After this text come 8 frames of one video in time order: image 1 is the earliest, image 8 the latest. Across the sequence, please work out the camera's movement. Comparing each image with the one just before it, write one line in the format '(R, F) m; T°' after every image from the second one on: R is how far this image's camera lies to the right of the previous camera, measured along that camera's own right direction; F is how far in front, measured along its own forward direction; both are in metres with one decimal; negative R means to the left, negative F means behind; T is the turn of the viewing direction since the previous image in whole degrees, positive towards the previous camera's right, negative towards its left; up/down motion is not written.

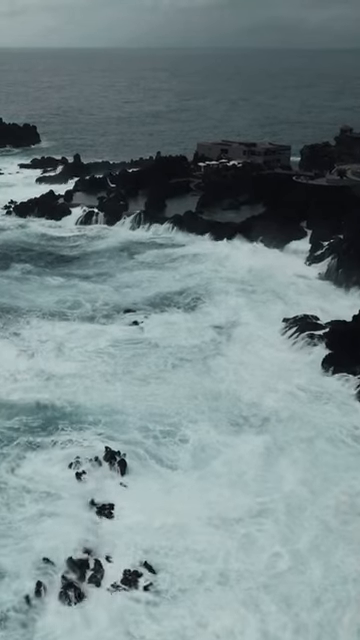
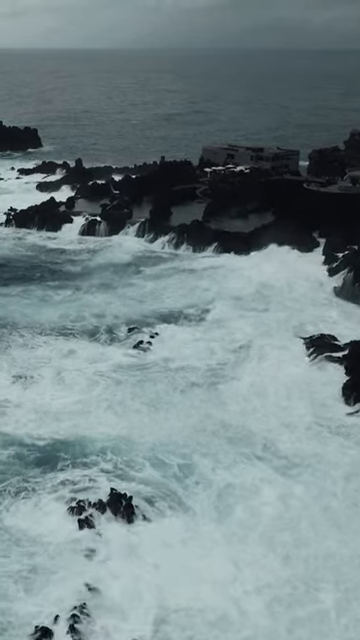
(-0.3, +1.8) m; 0°
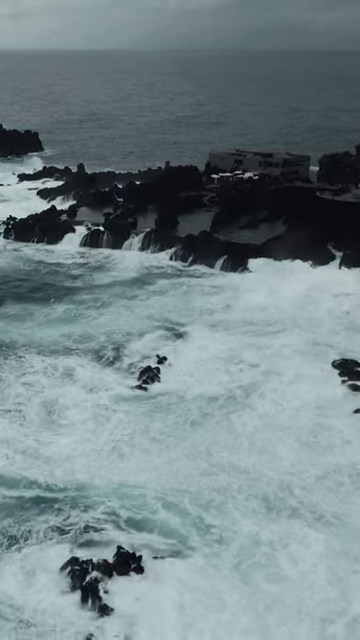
(-0.3, +2.1) m; 0°
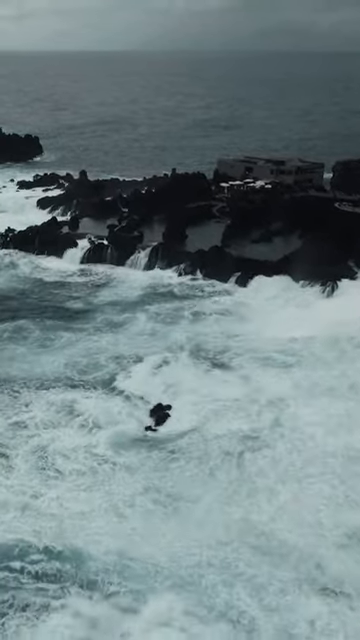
(-0.5, +2.6) m; 0°
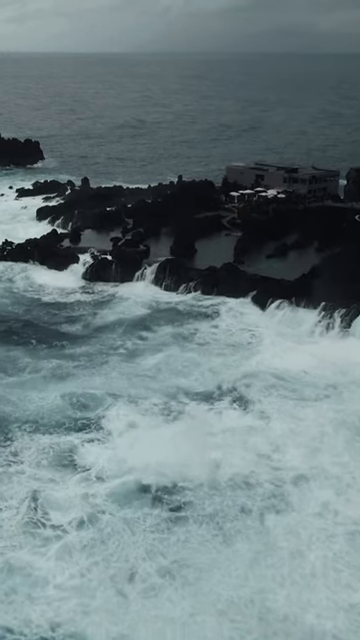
(-0.4, +2.7) m; 0°
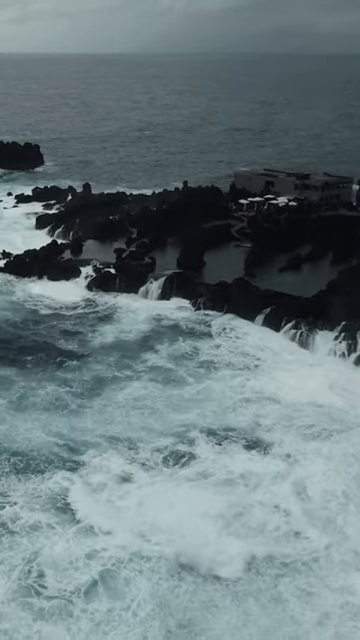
(-0.4, +2.1) m; 0°
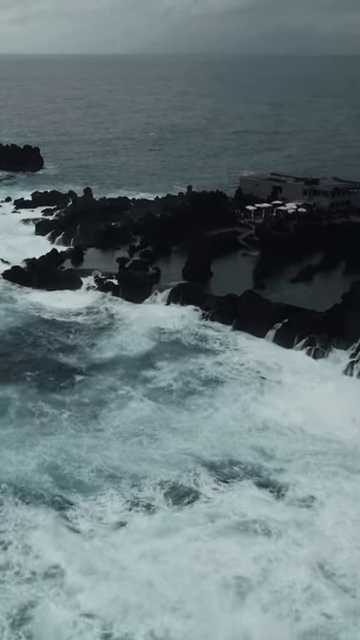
(-0.3, +1.6) m; 0°
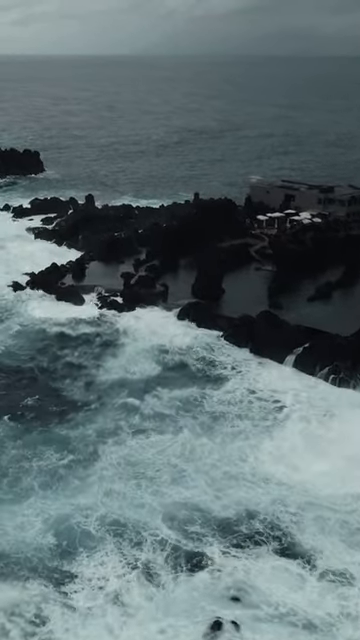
(-0.4, +2.4) m; 0°
